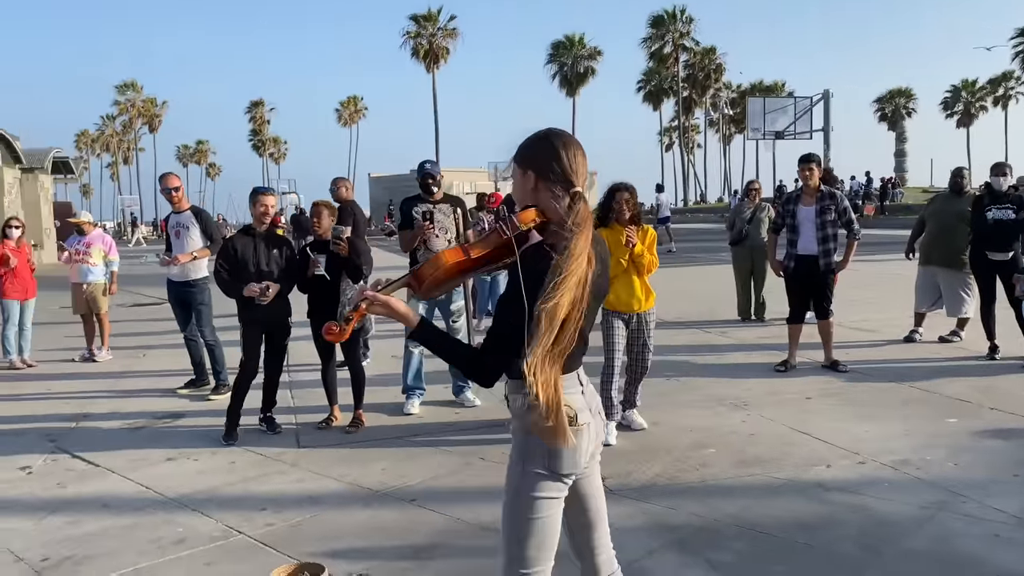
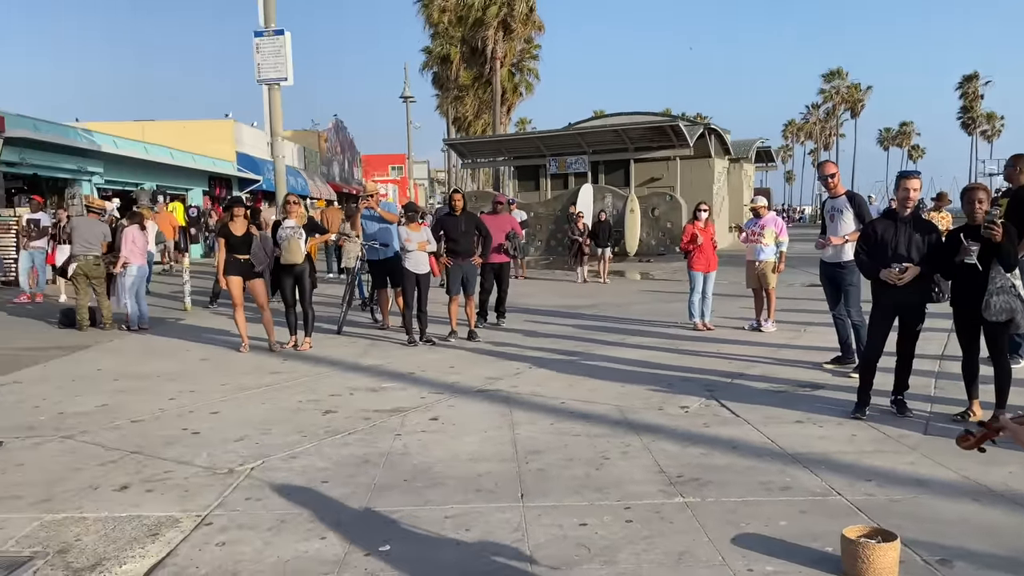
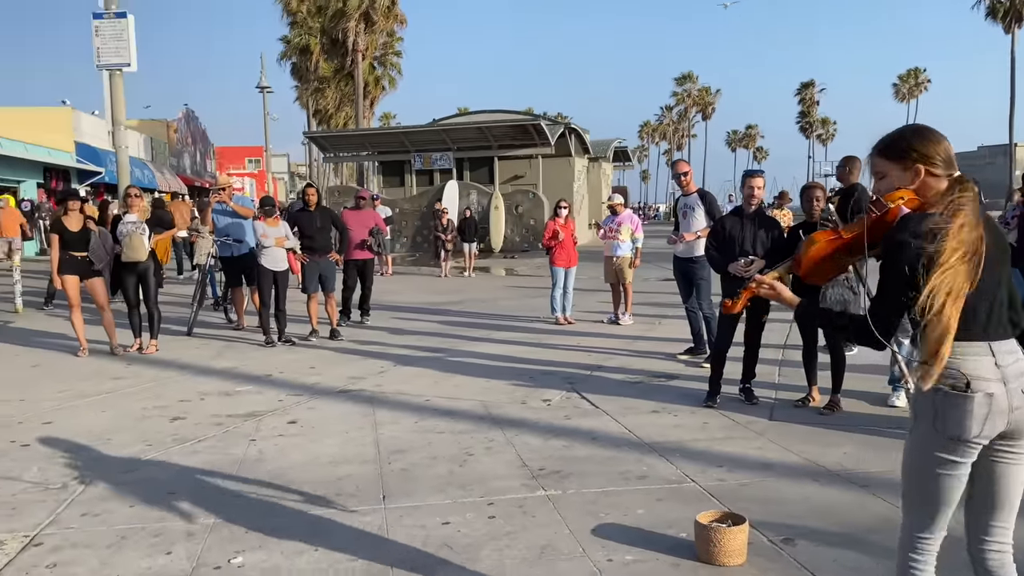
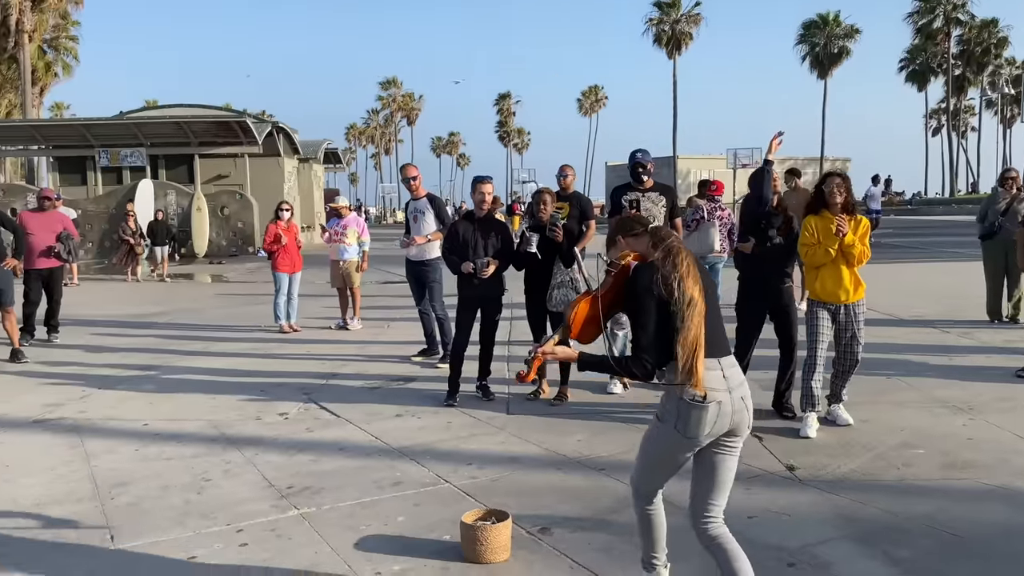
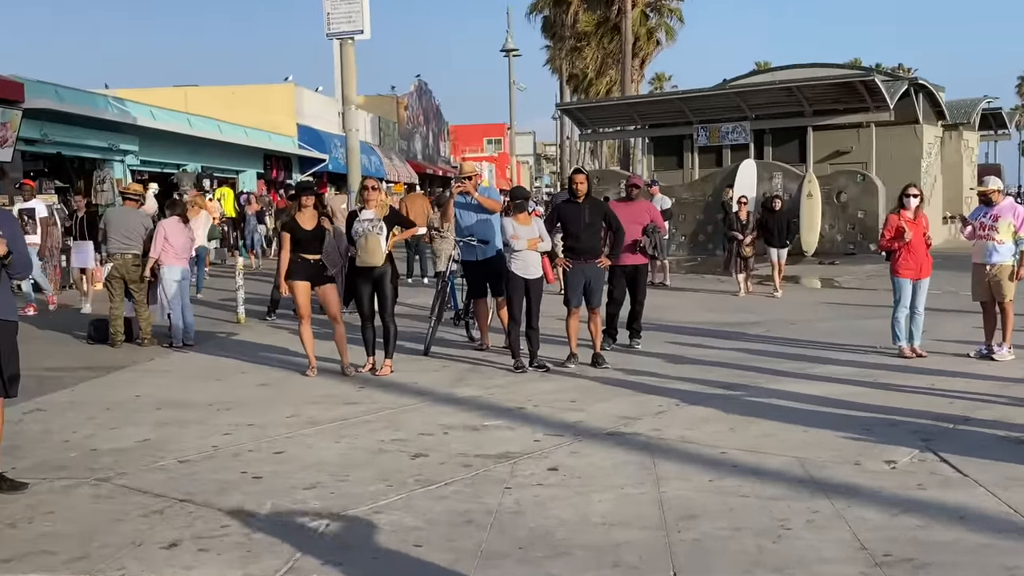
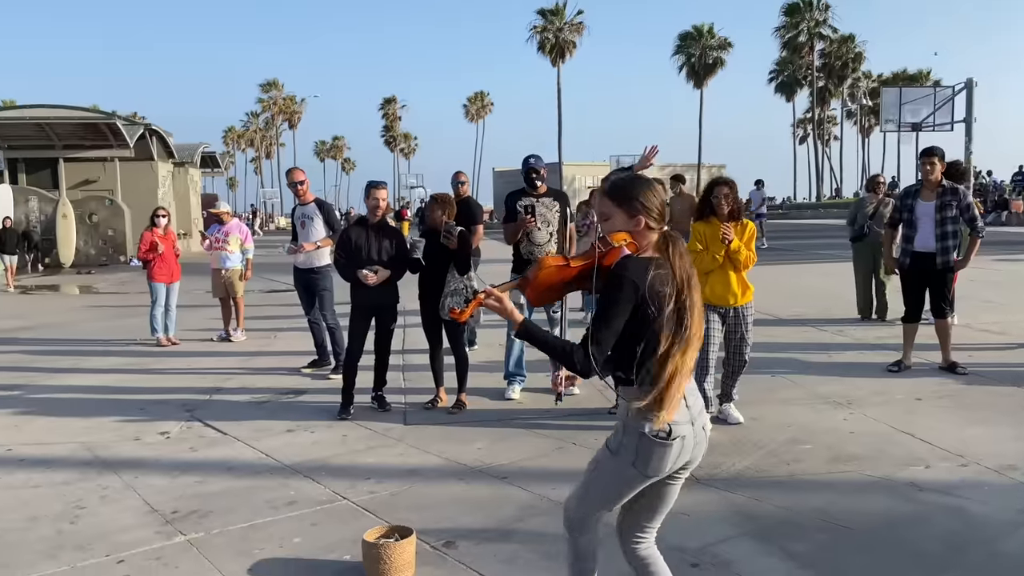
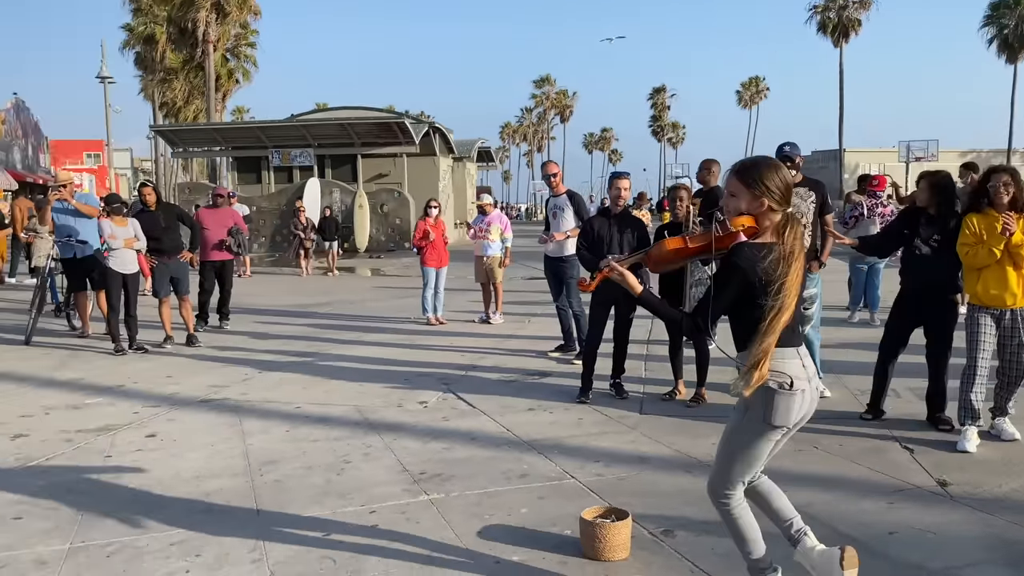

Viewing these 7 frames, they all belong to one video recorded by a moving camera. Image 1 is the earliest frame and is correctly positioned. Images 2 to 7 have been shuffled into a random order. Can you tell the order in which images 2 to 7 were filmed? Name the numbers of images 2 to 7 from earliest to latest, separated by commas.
6, 4, 7, 3, 2, 5
